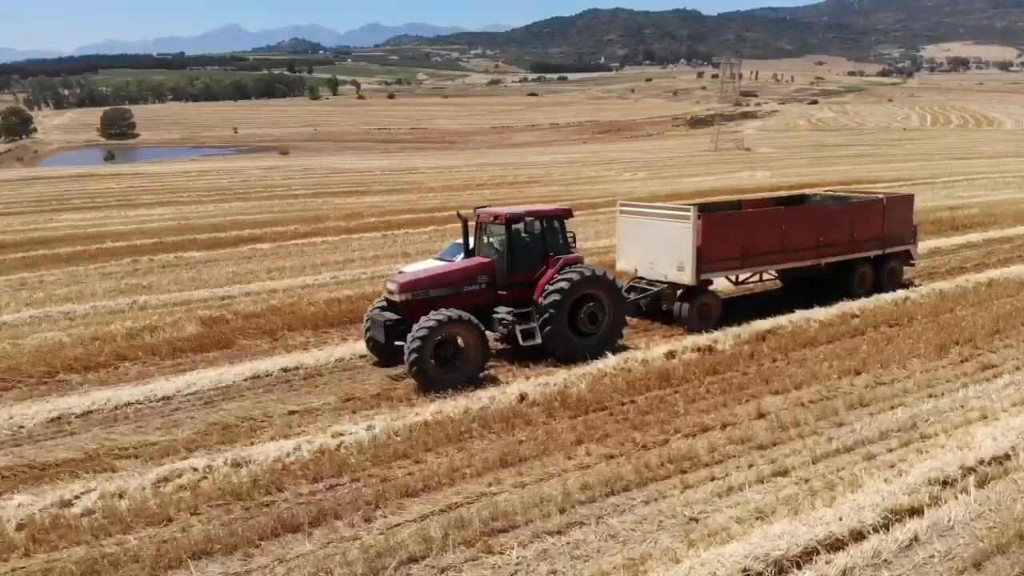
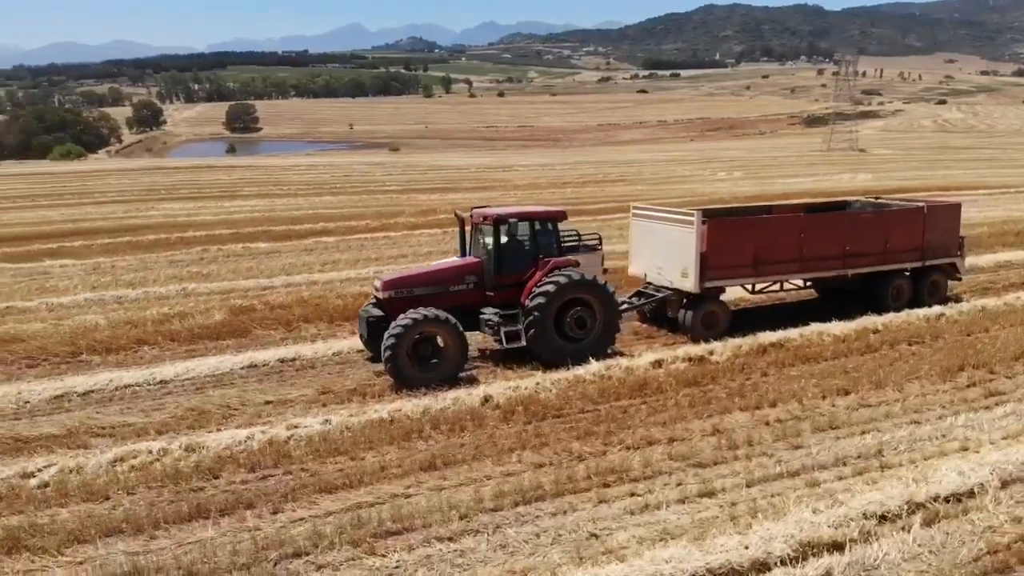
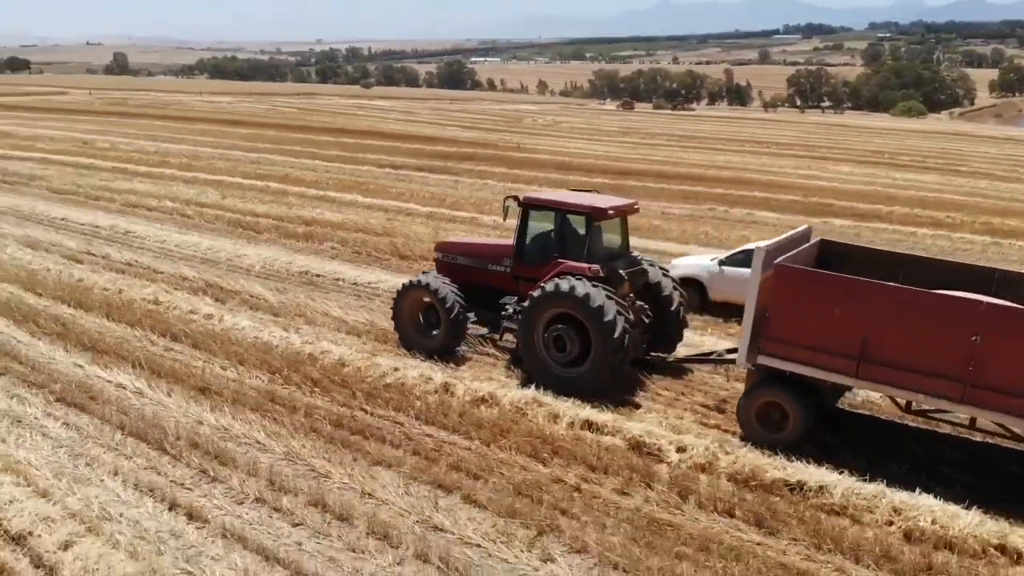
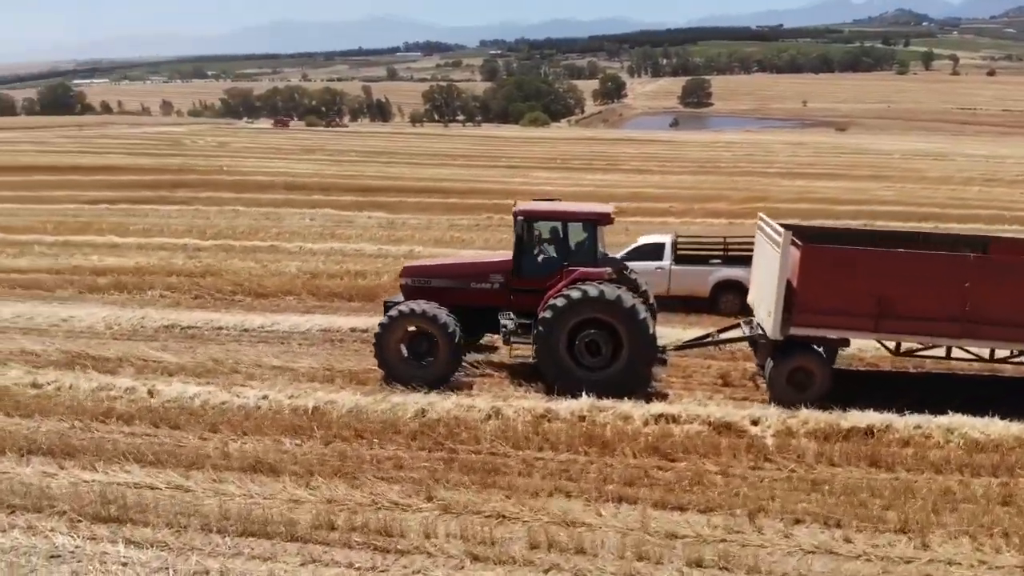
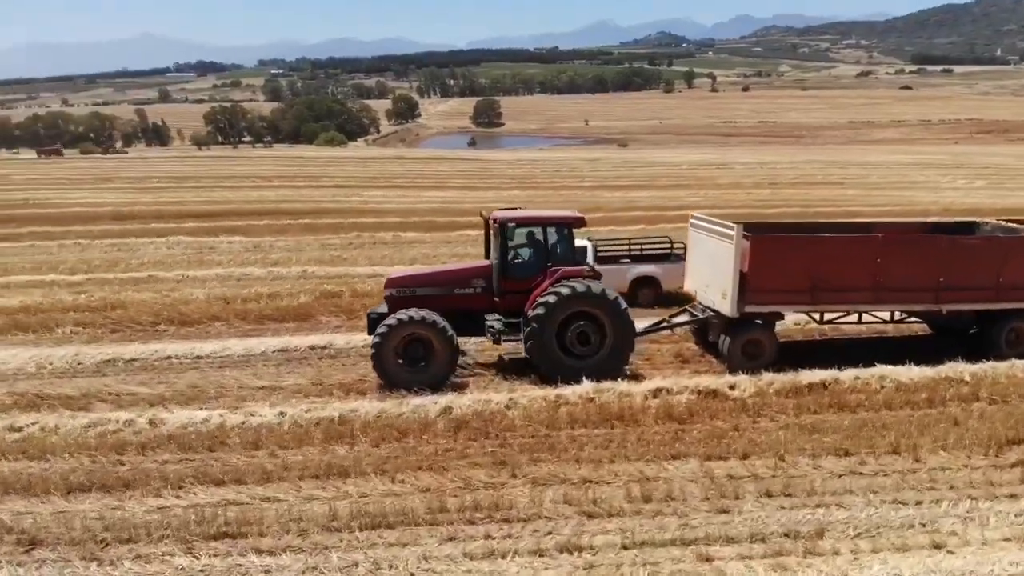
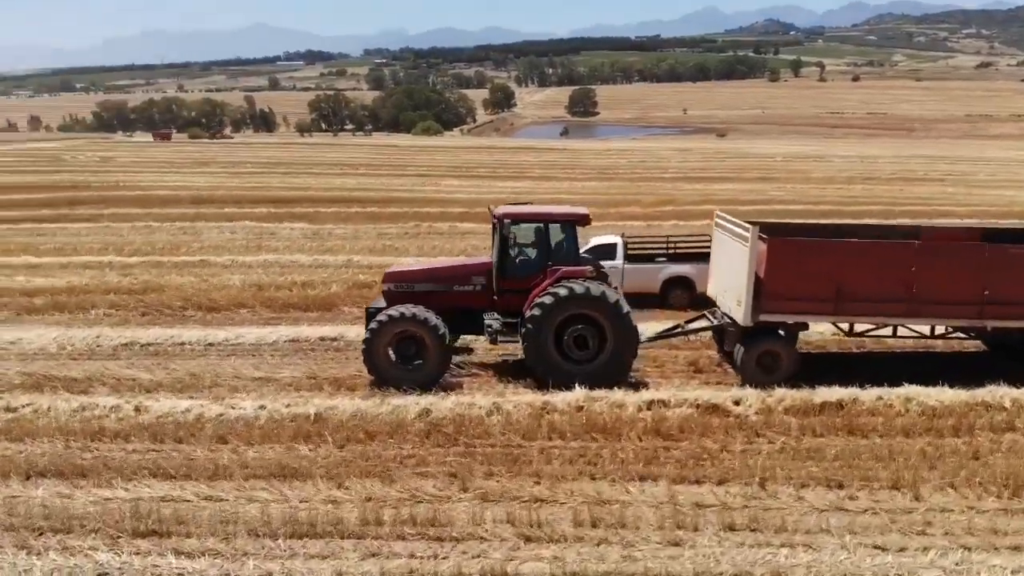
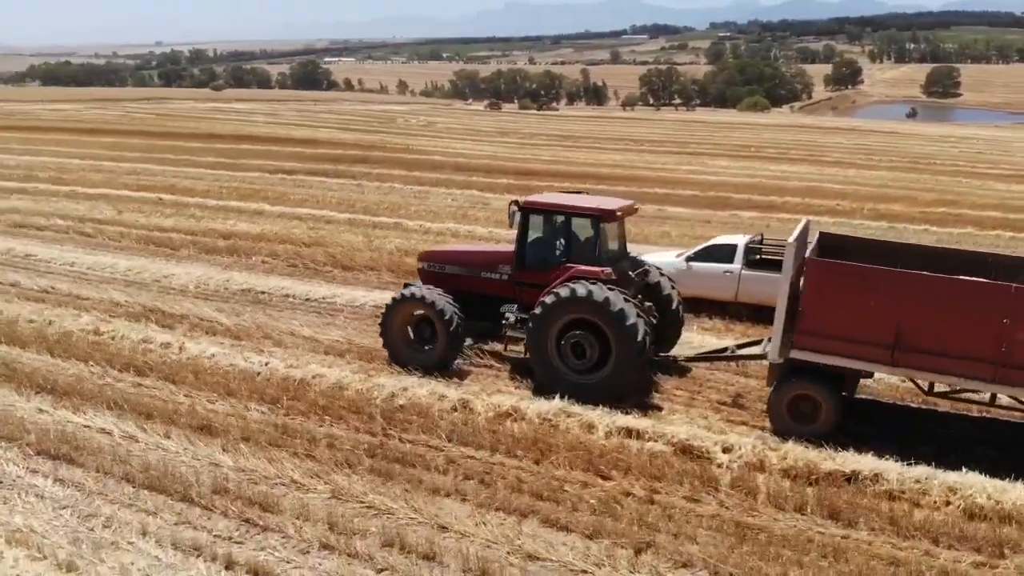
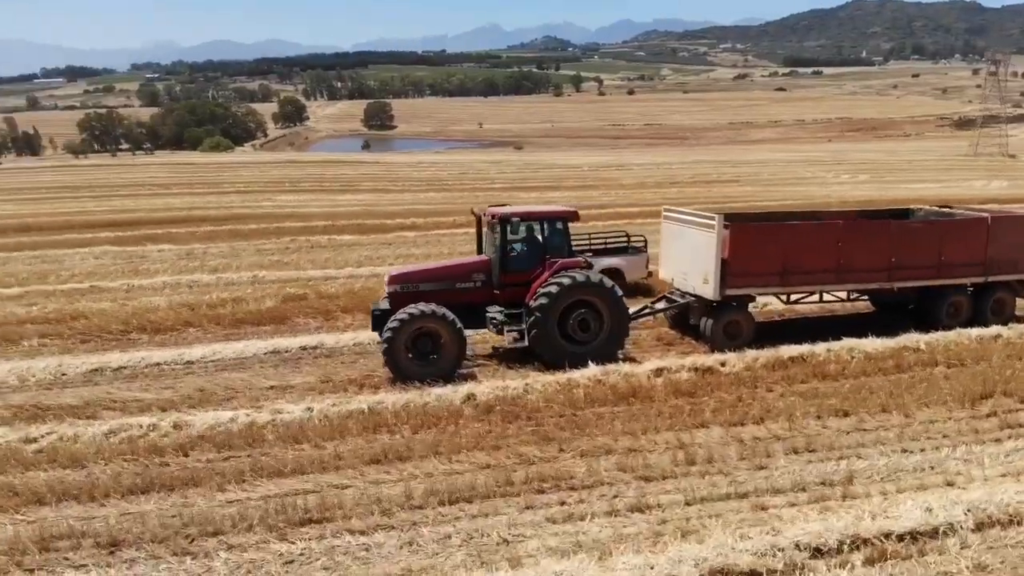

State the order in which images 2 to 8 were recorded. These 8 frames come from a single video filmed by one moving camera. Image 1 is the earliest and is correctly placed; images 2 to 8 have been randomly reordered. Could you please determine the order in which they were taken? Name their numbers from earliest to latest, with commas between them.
2, 8, 5, 6, 4, 7, 3
